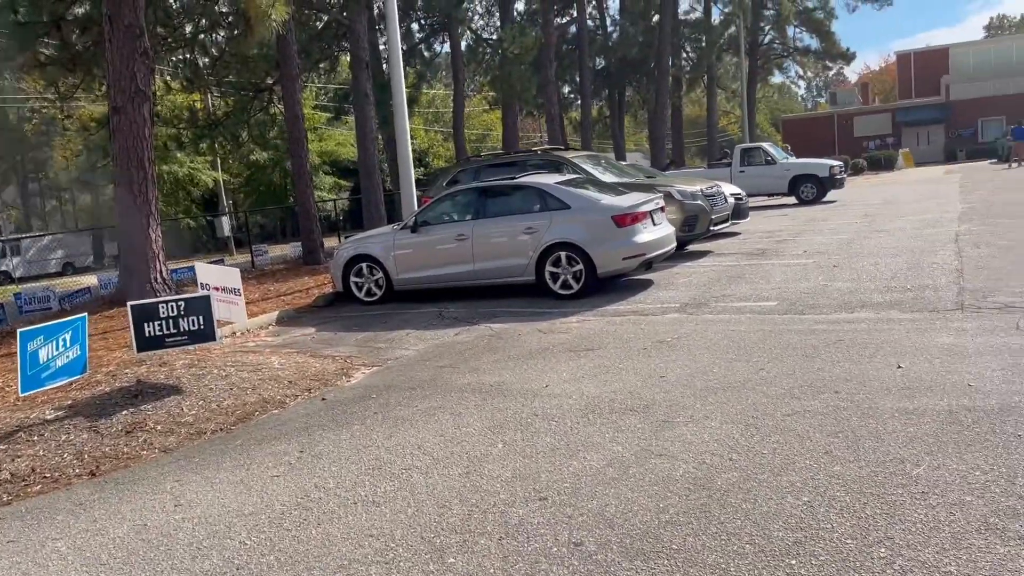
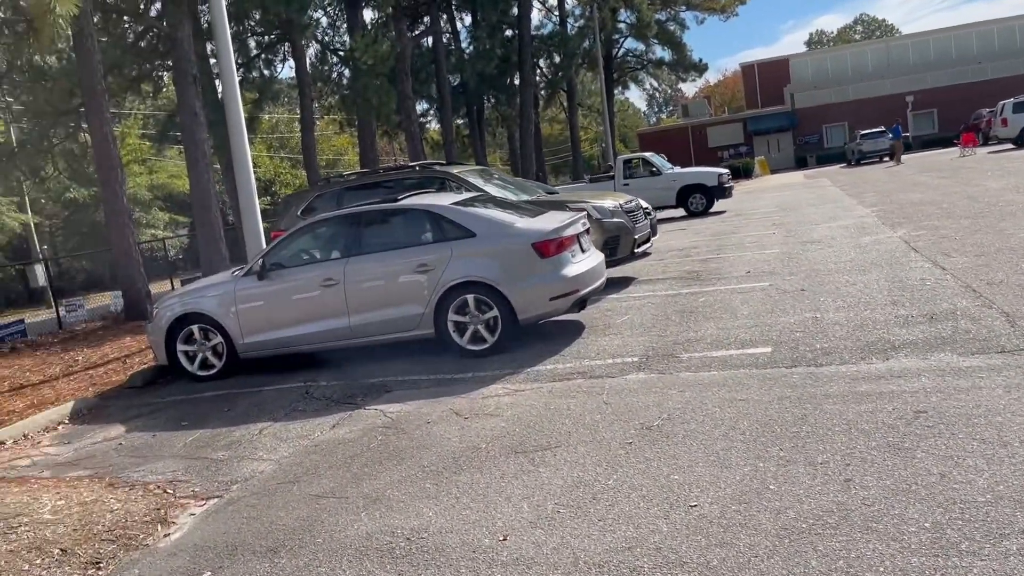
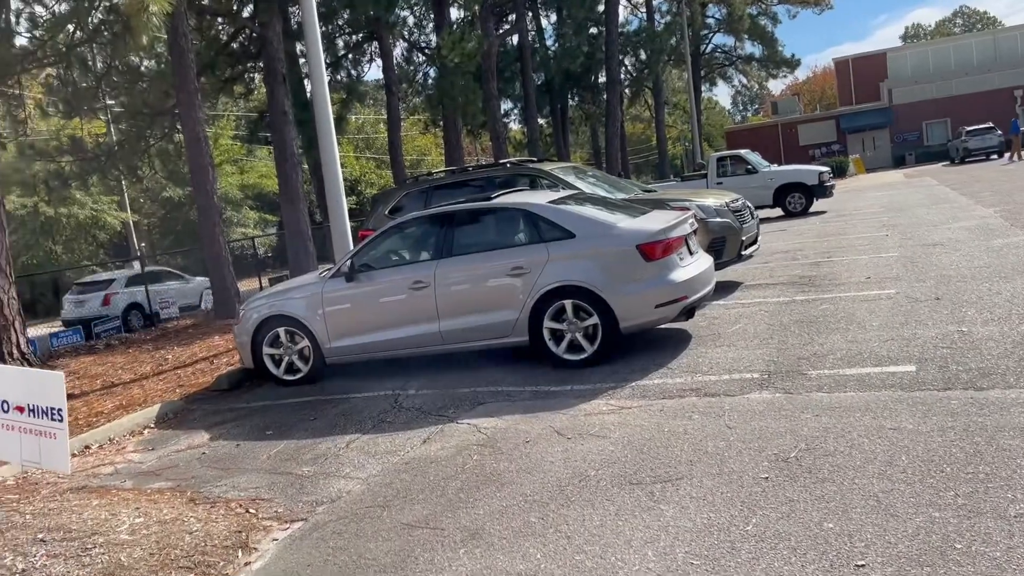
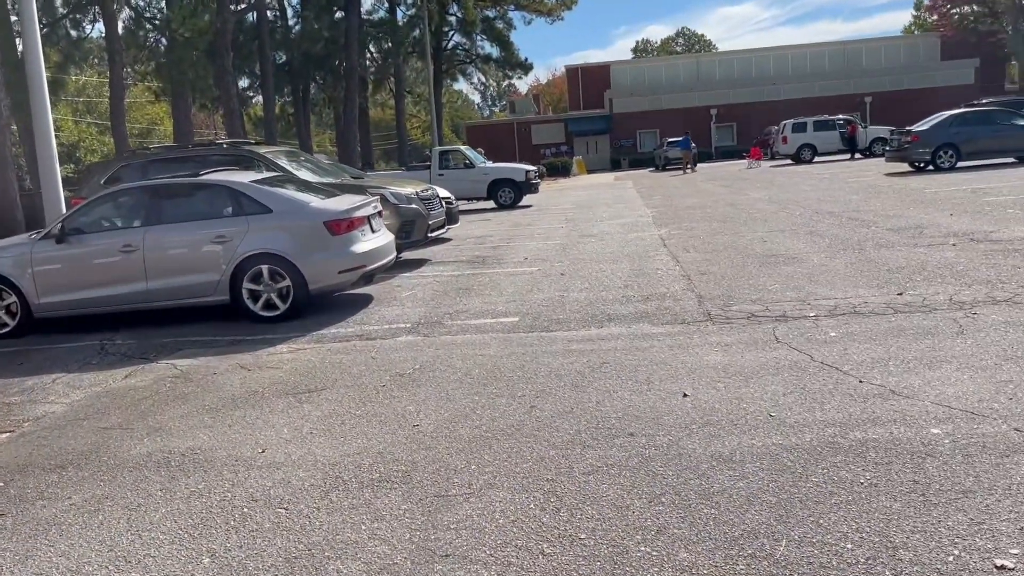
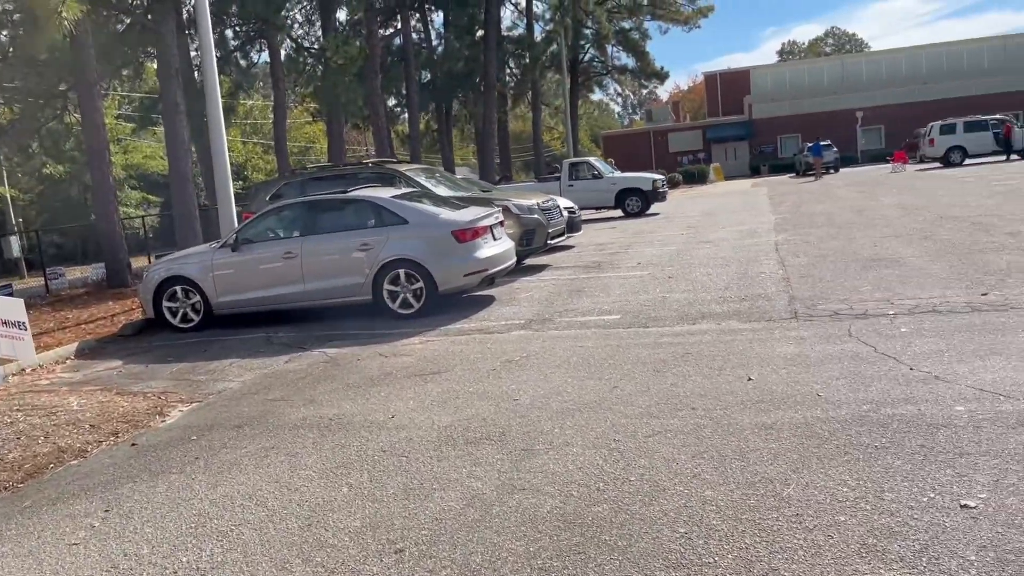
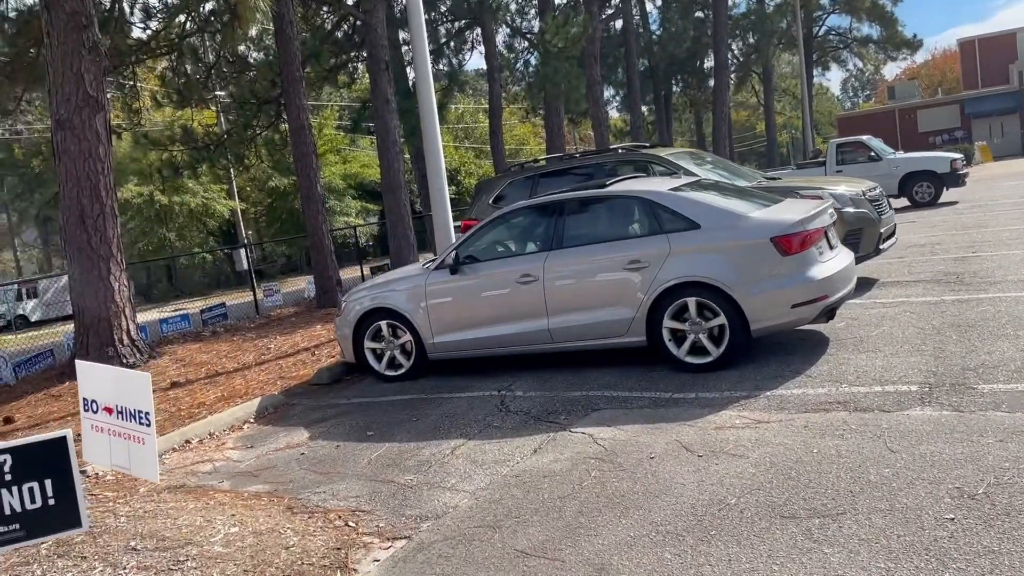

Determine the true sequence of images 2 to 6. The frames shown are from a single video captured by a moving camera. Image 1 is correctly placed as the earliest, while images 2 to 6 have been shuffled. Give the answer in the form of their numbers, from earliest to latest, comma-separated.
5, 4, 2, 3, 6
